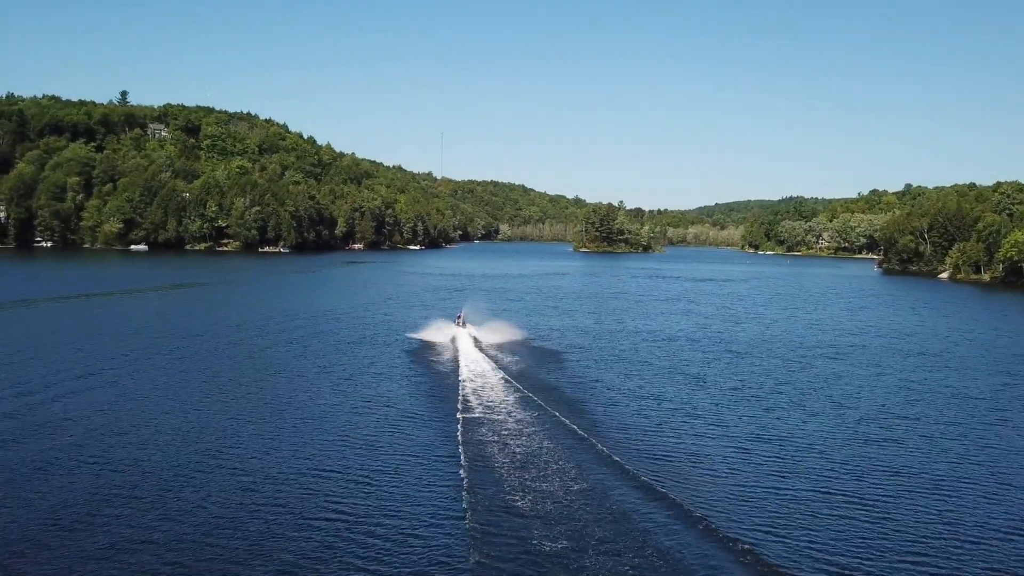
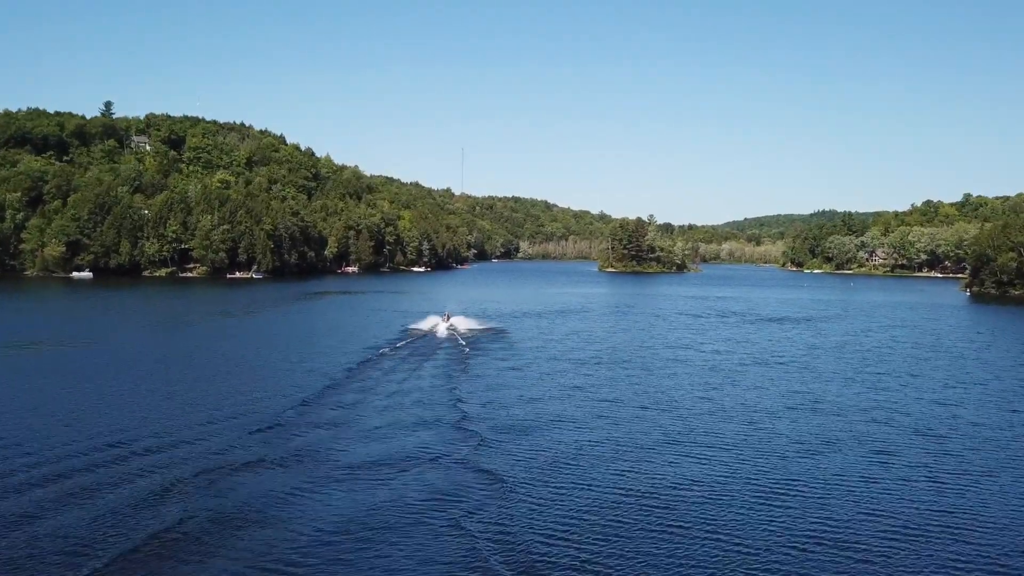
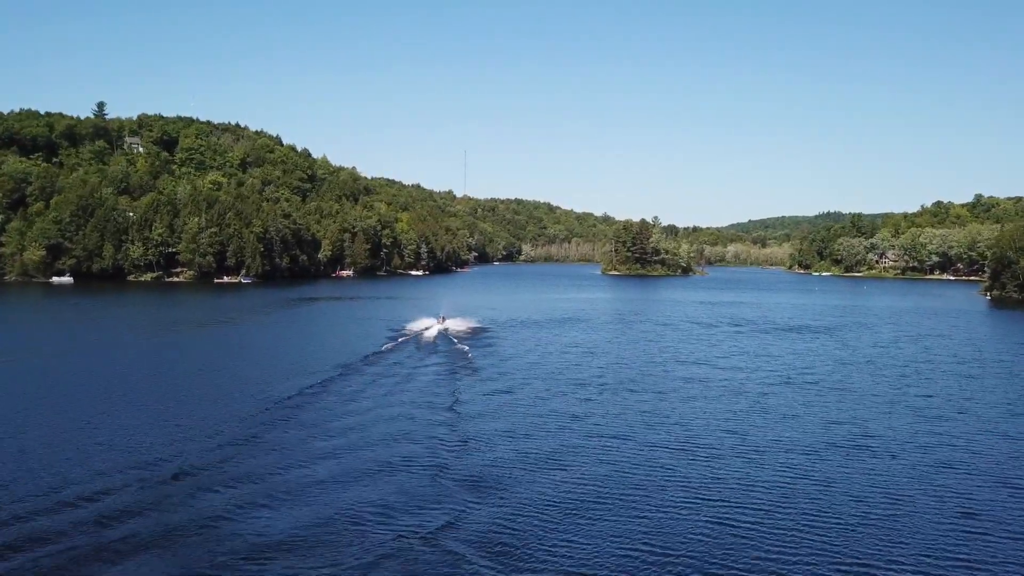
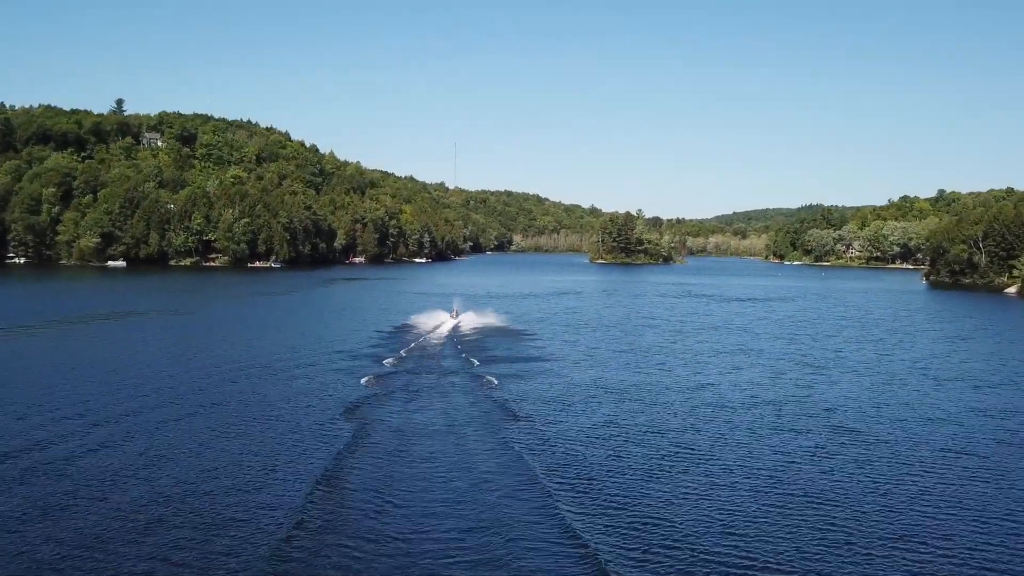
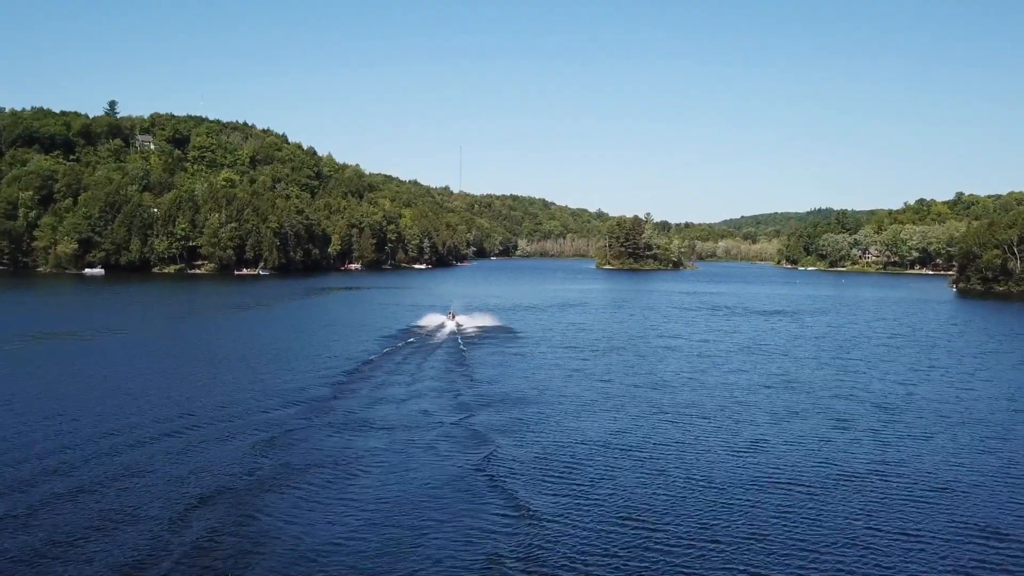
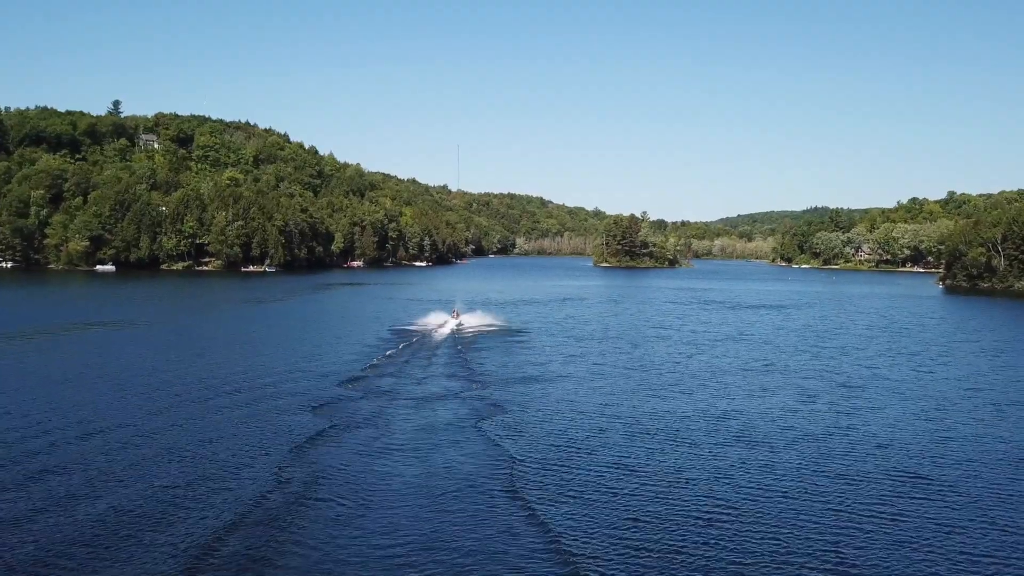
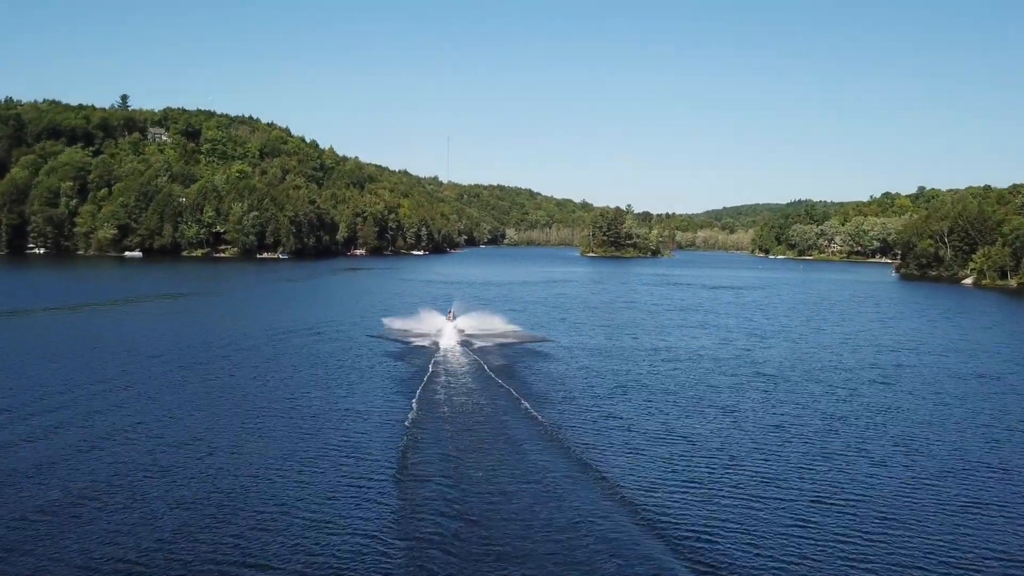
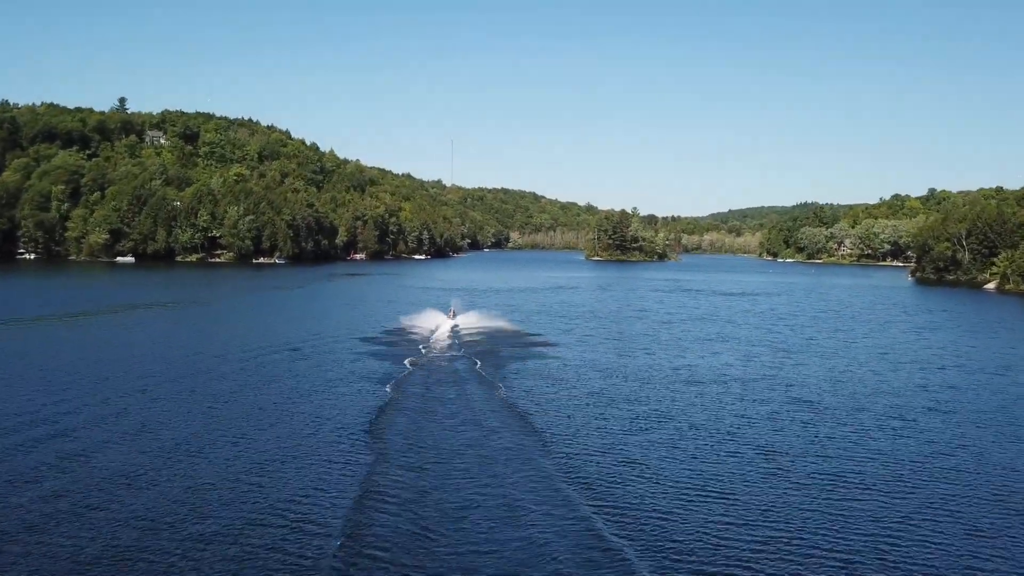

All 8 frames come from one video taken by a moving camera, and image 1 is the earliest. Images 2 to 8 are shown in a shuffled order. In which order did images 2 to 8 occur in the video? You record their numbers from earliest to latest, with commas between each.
7, 8, 4, 6, 5, 2, 3
